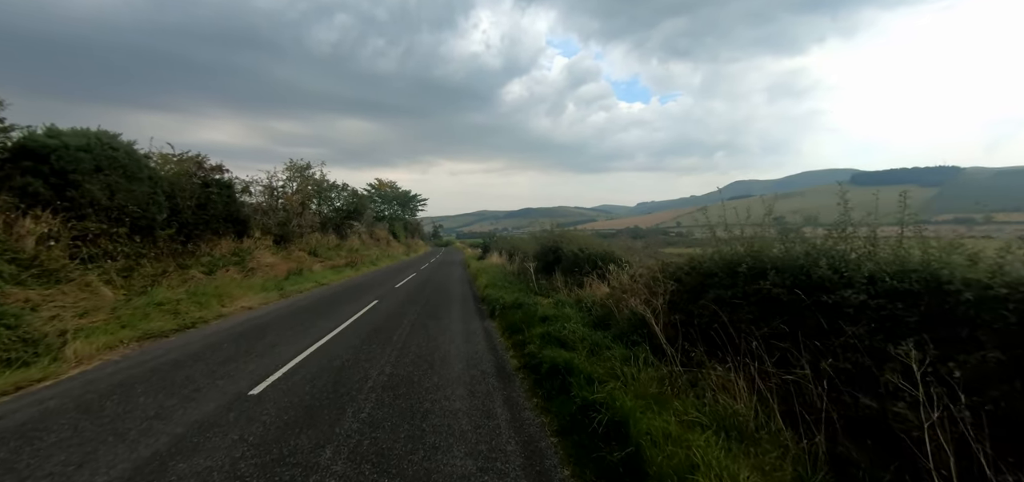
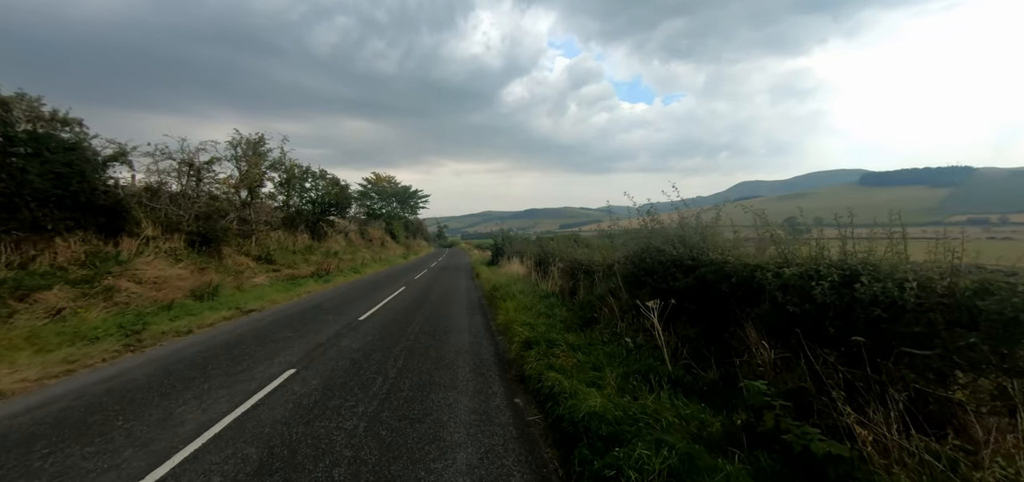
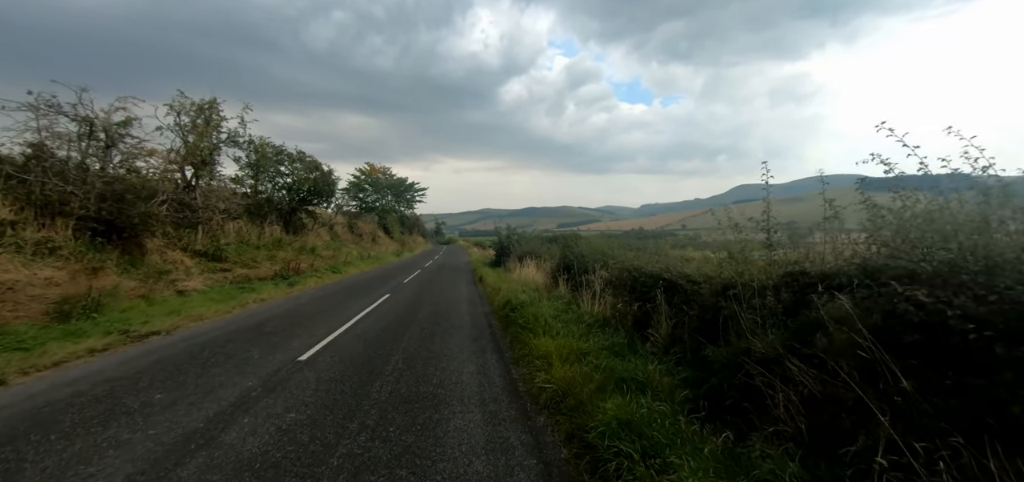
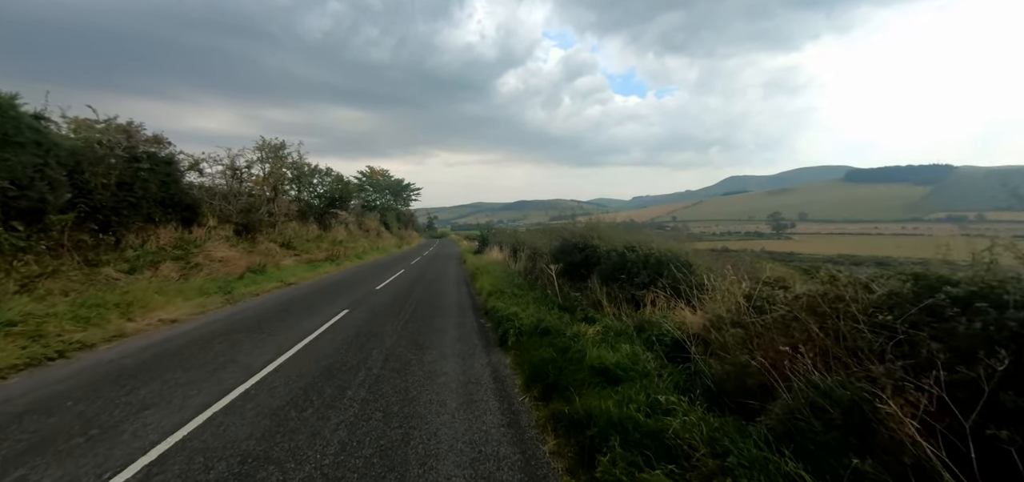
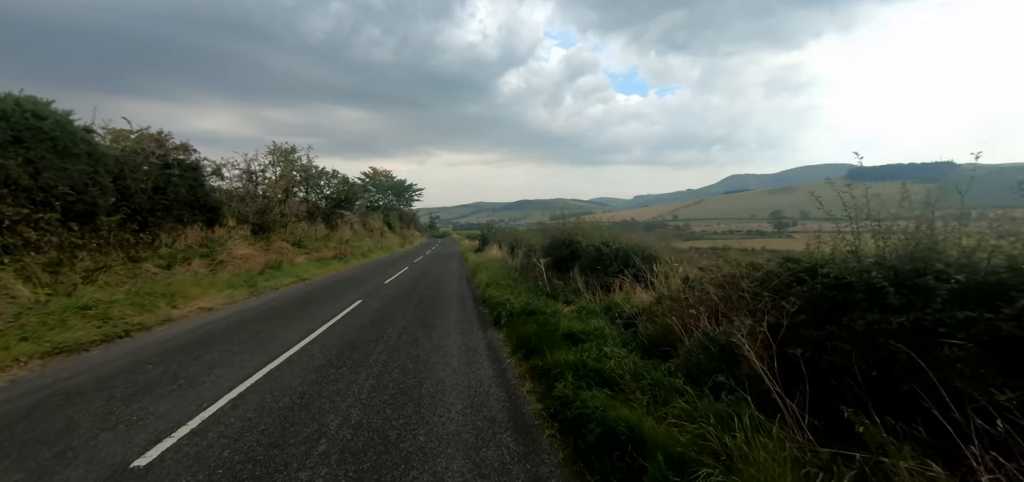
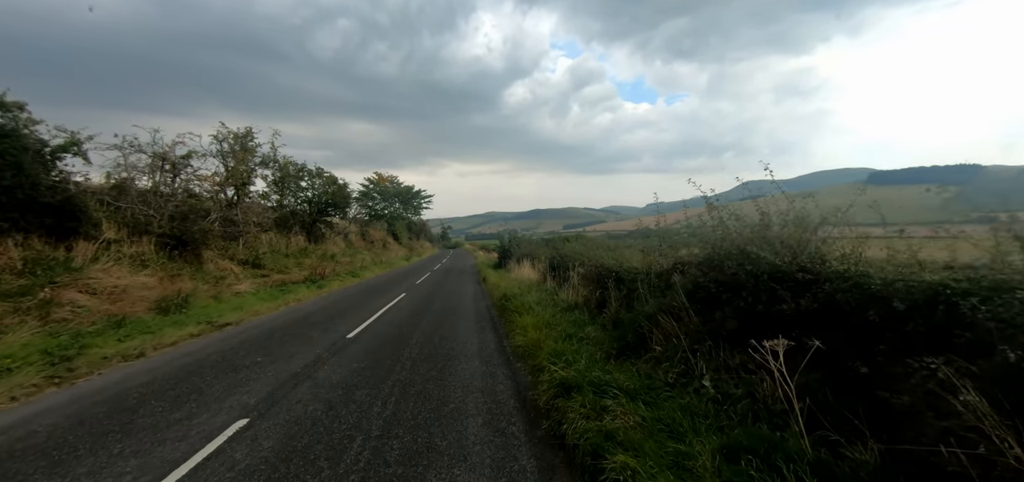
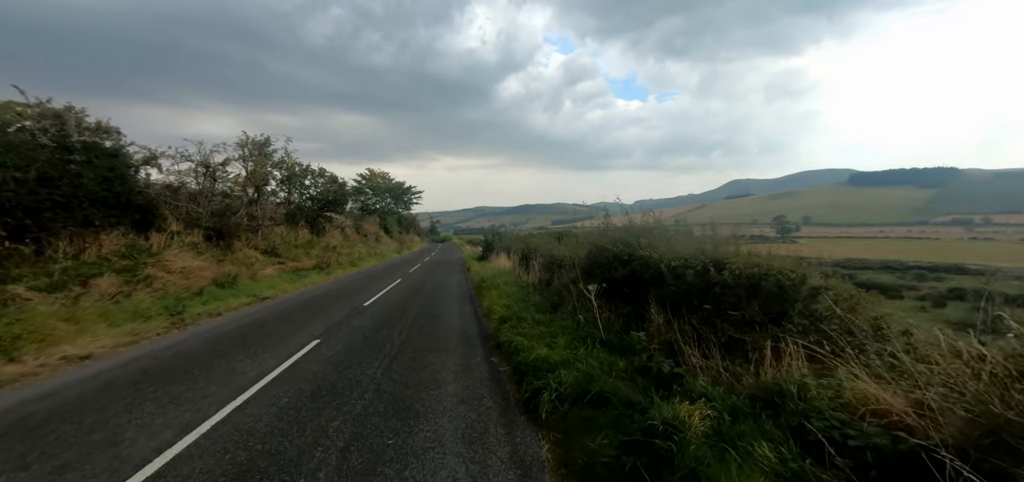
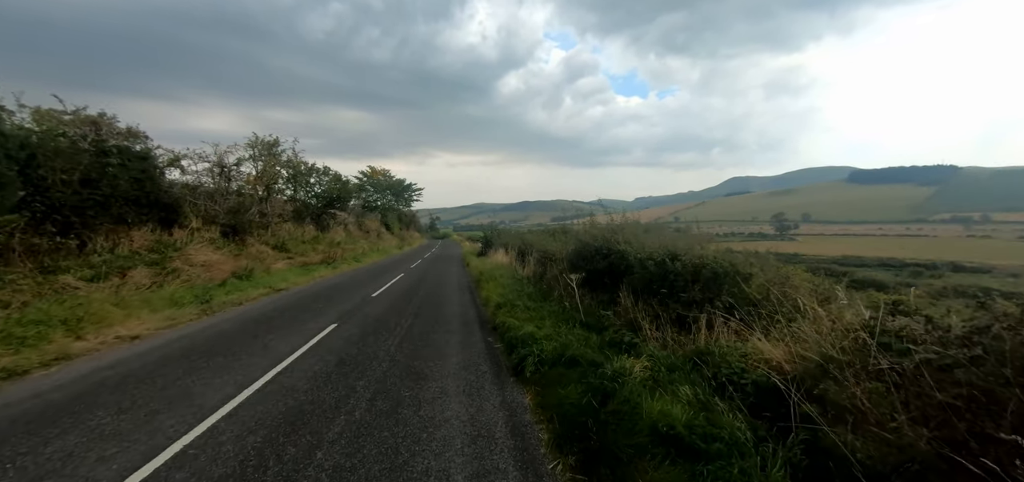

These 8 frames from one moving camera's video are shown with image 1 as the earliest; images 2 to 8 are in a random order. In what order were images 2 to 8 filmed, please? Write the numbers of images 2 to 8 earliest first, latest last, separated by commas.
5, 4, 8, 7, 2, 6, 3
